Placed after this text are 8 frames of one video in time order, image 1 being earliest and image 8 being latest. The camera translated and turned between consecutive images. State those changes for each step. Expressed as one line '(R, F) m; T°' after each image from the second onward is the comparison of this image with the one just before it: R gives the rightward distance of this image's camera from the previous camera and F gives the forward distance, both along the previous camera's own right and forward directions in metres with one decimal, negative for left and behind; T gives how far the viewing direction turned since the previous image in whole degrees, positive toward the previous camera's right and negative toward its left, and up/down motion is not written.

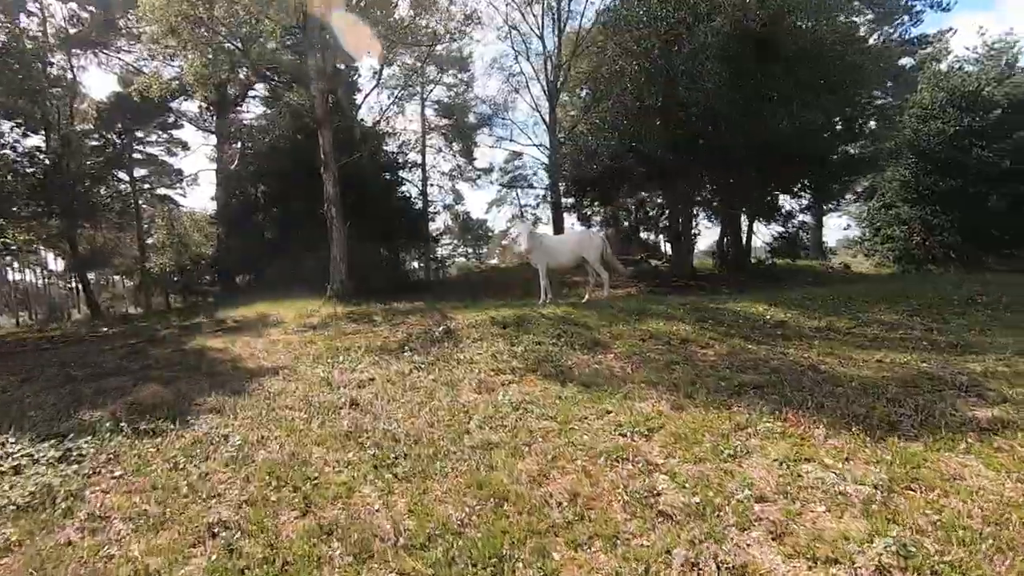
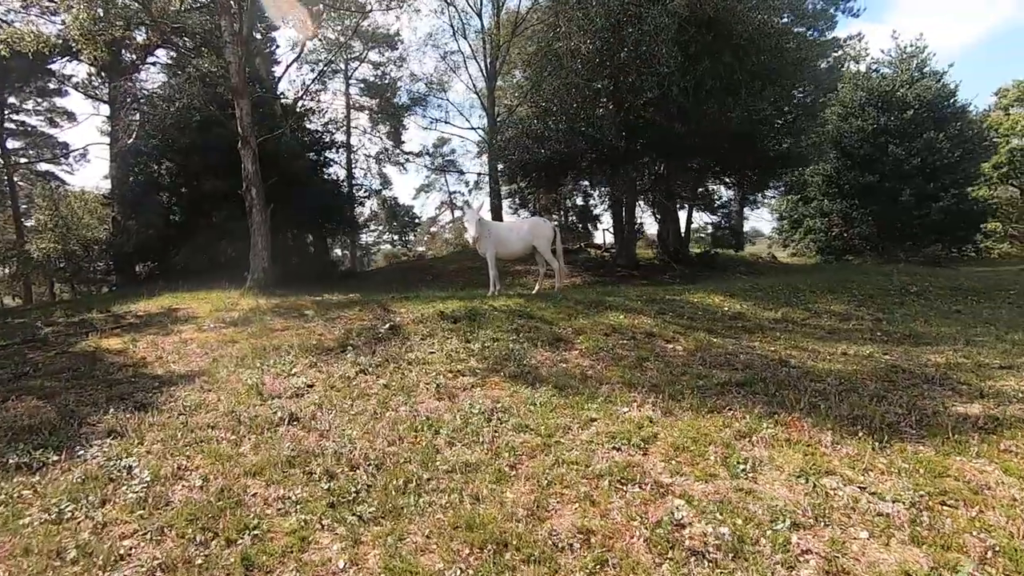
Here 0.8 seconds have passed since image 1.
(-0.4, +0.8) m; +8°
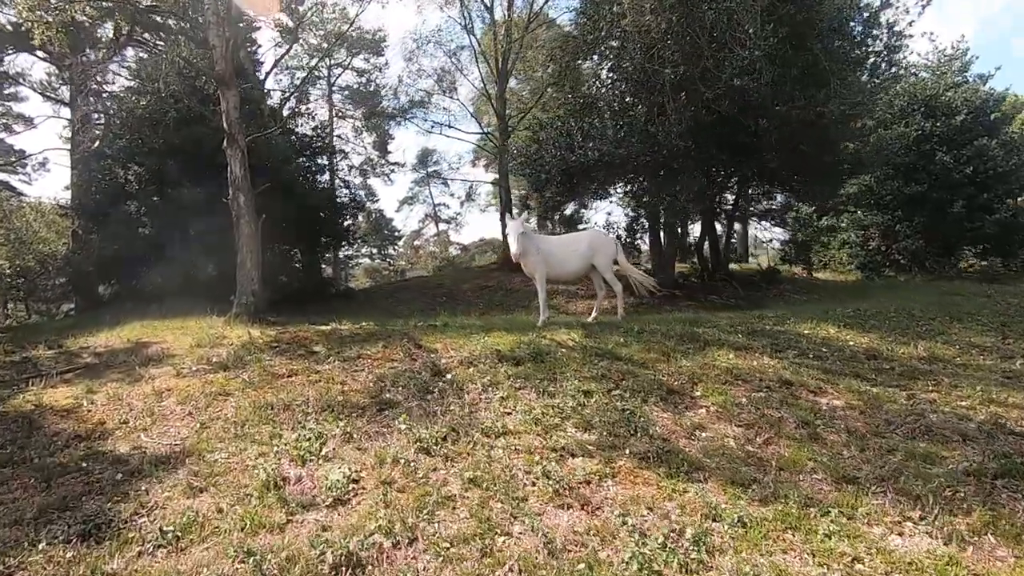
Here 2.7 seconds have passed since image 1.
(-1.4, +2.1) m; +2°
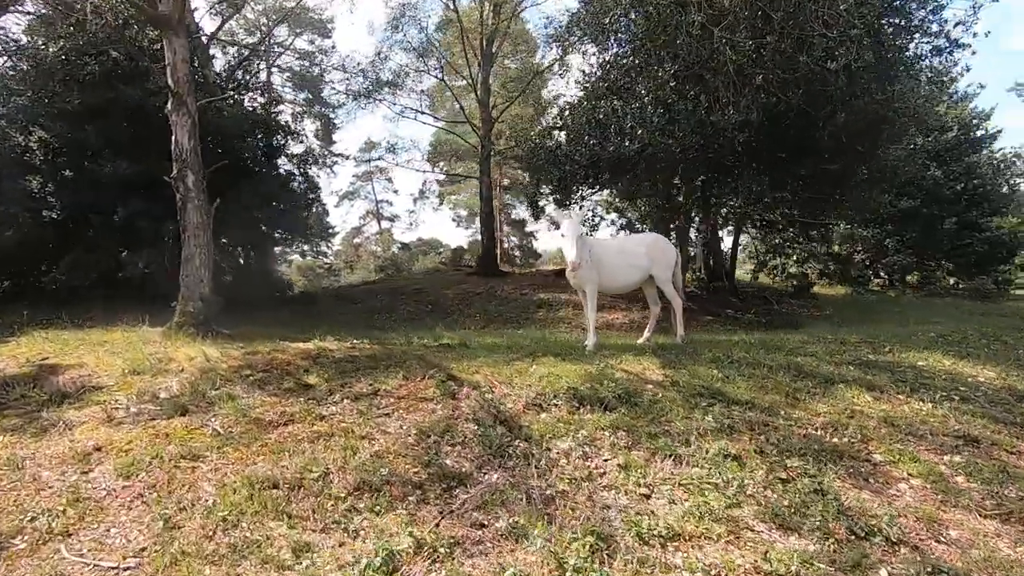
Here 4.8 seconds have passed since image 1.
(-1.6, +2.0) m; +7°
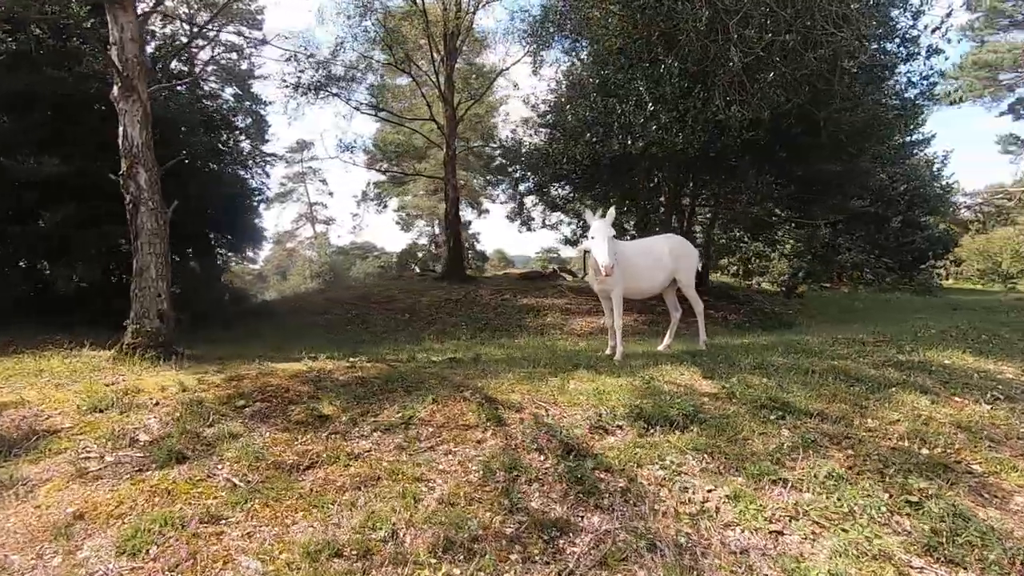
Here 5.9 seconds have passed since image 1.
(-1.1, +0.7) m; +7°
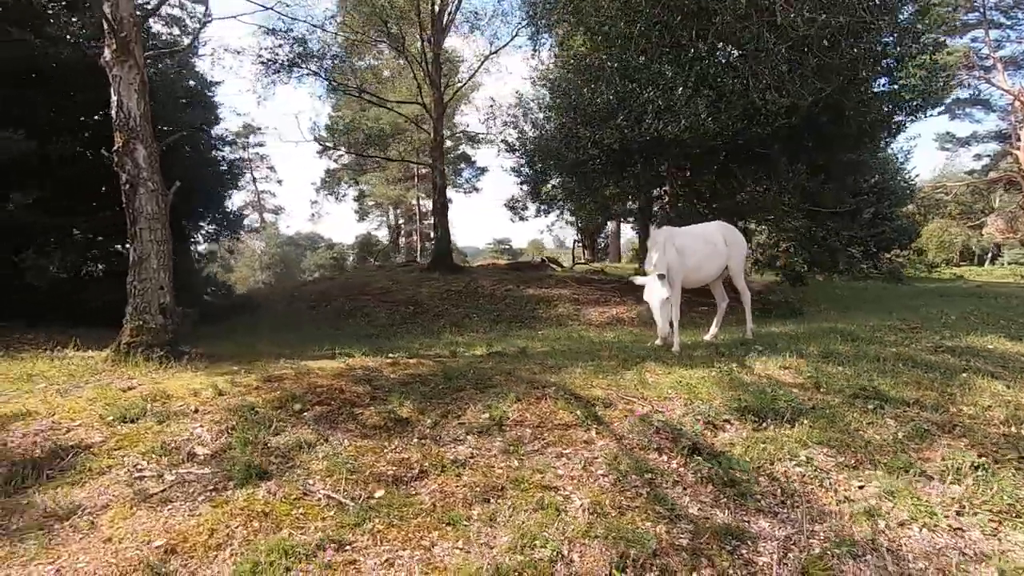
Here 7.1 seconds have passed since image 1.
(-1.4, +0.5) m; +6°
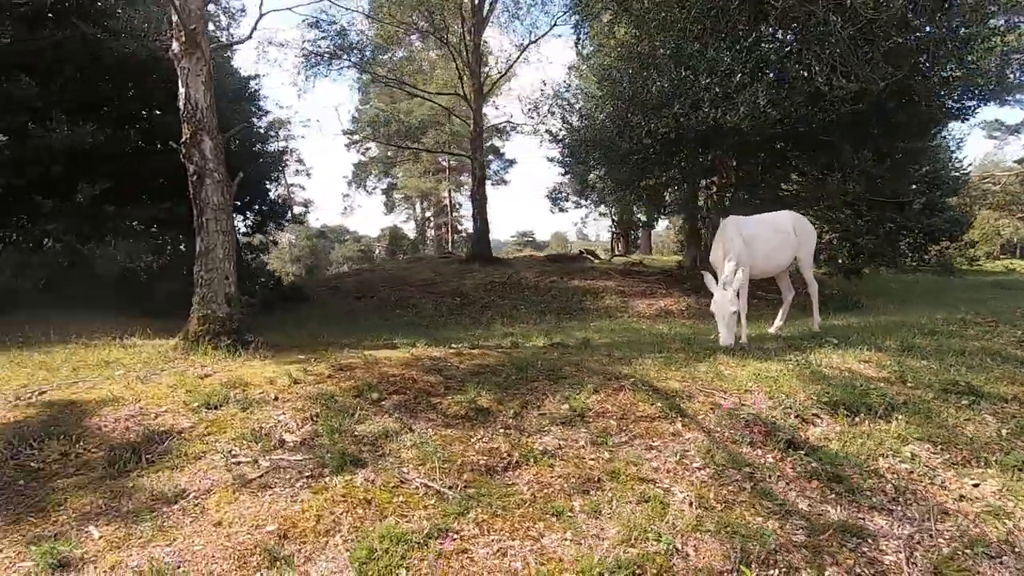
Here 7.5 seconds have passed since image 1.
(-0.5, +0.1) m; -2°
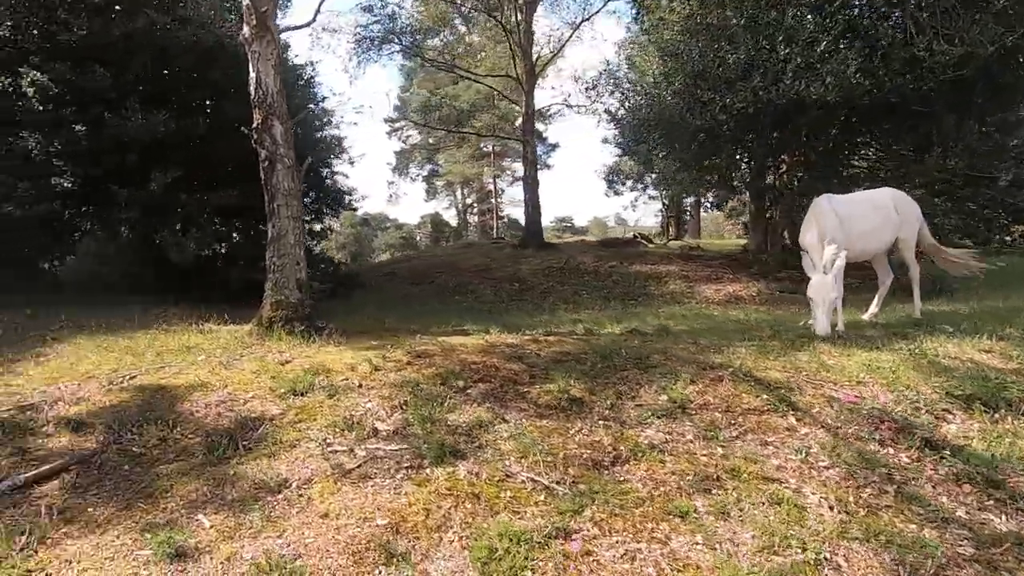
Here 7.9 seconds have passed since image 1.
(-0.5, +0.2) m; -4°
